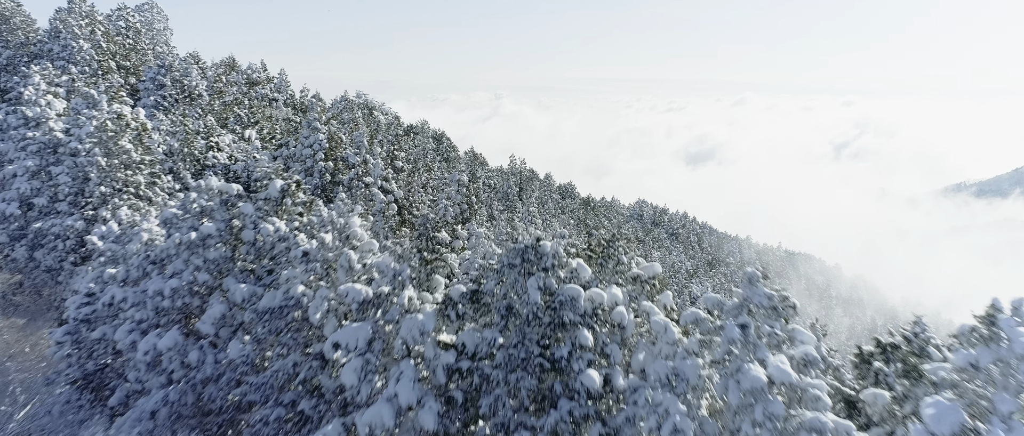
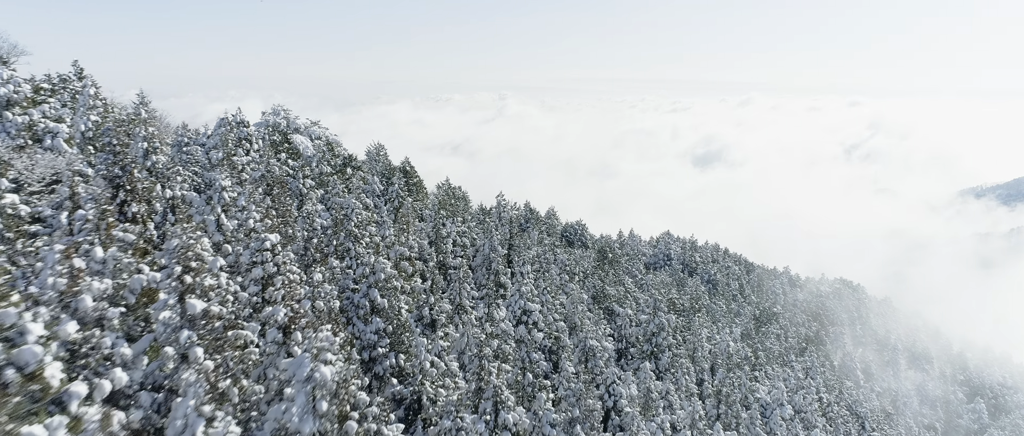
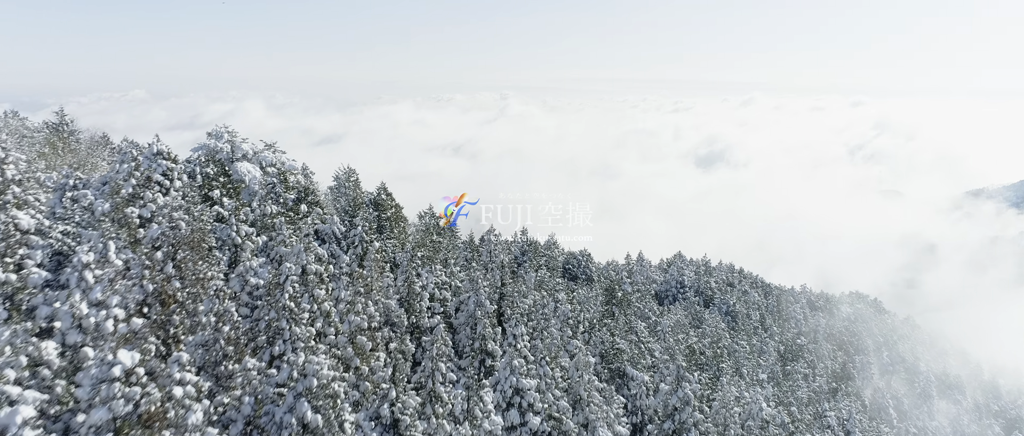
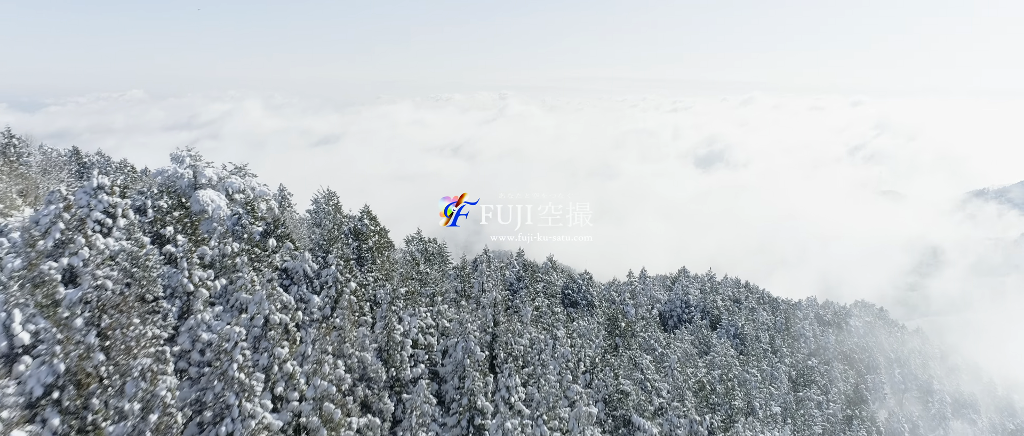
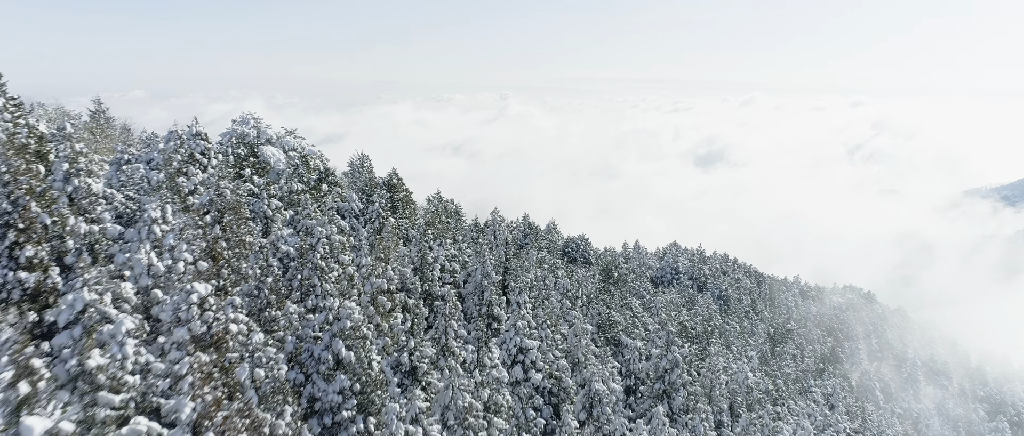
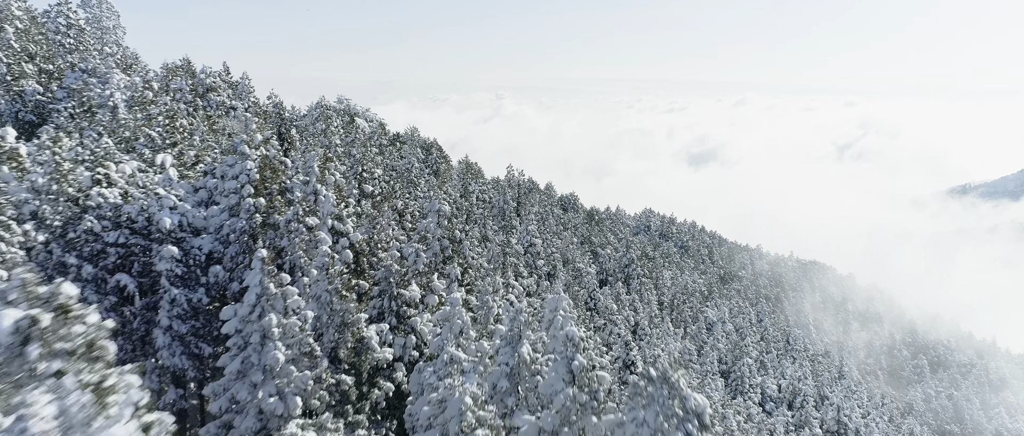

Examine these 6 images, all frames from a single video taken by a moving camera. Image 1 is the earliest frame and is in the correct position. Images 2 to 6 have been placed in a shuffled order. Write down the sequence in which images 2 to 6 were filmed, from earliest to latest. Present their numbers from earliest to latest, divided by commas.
6, 2, 5, 3, 4
